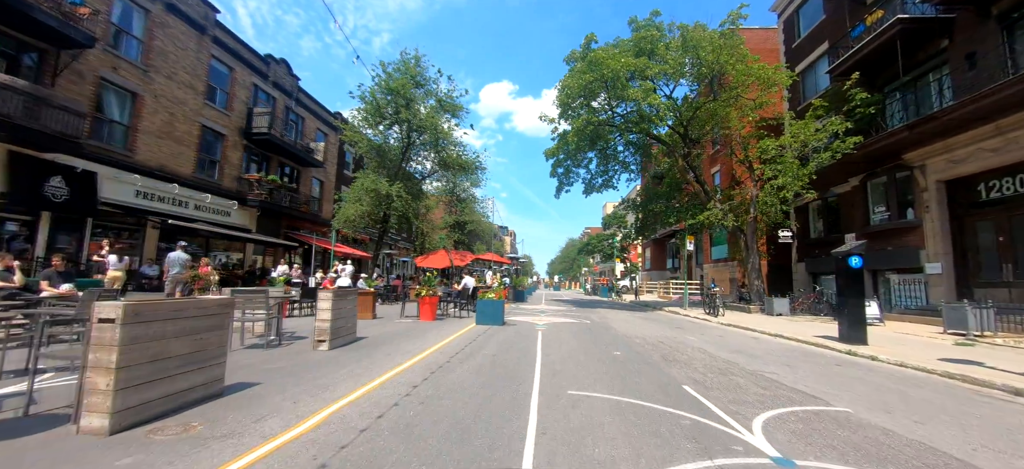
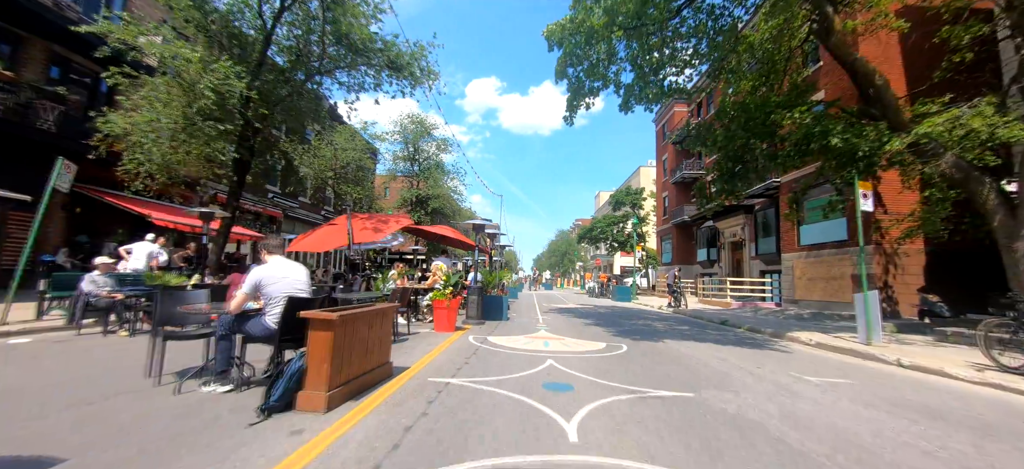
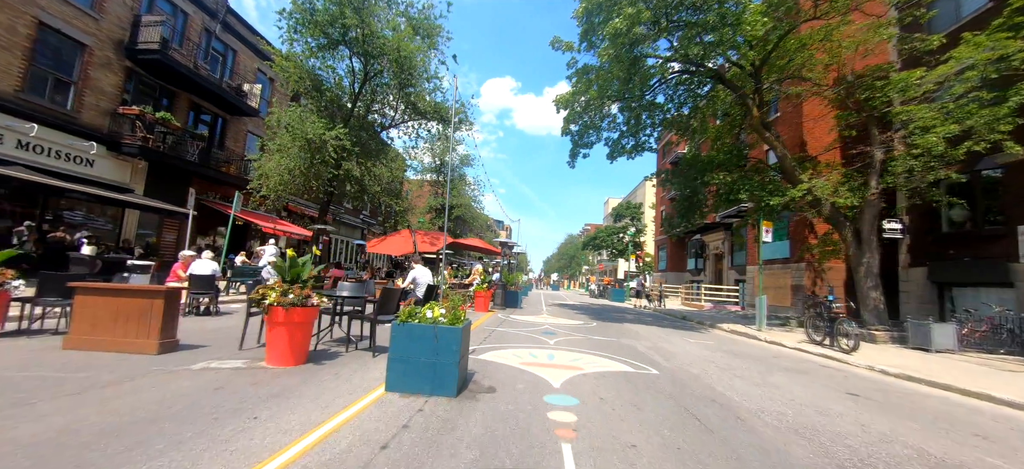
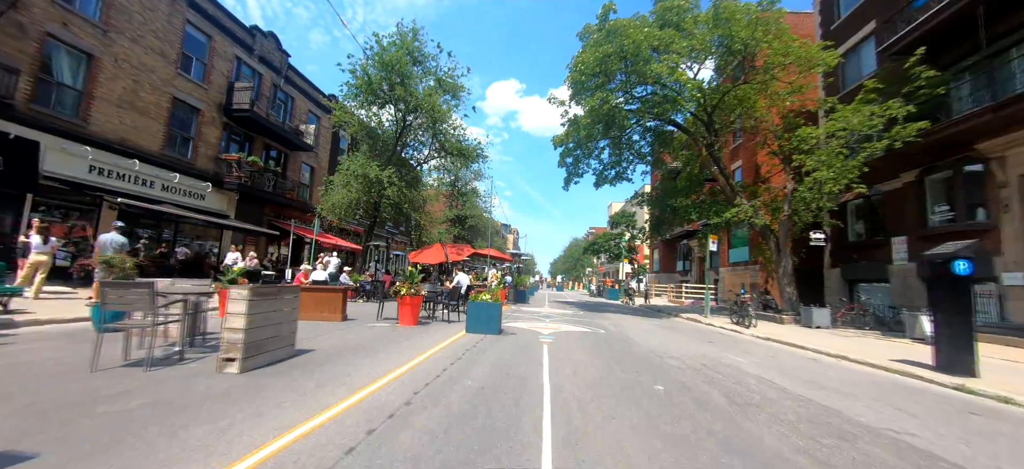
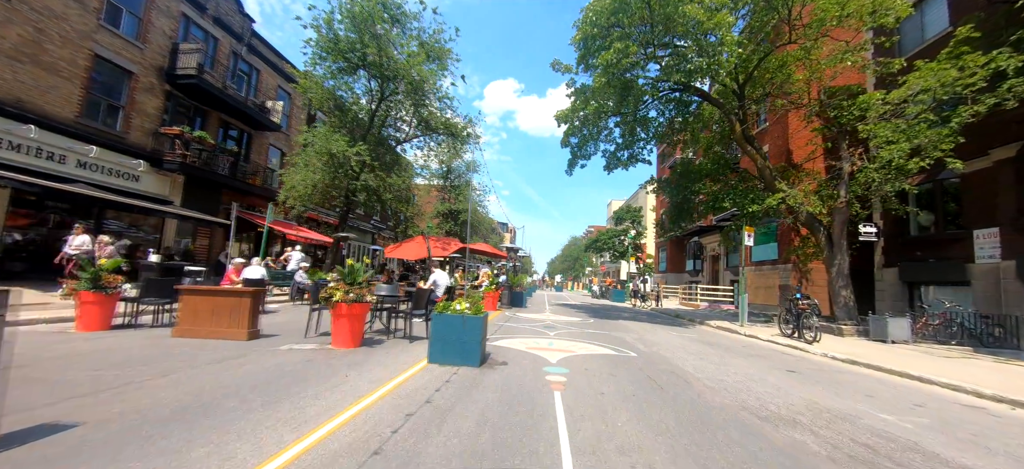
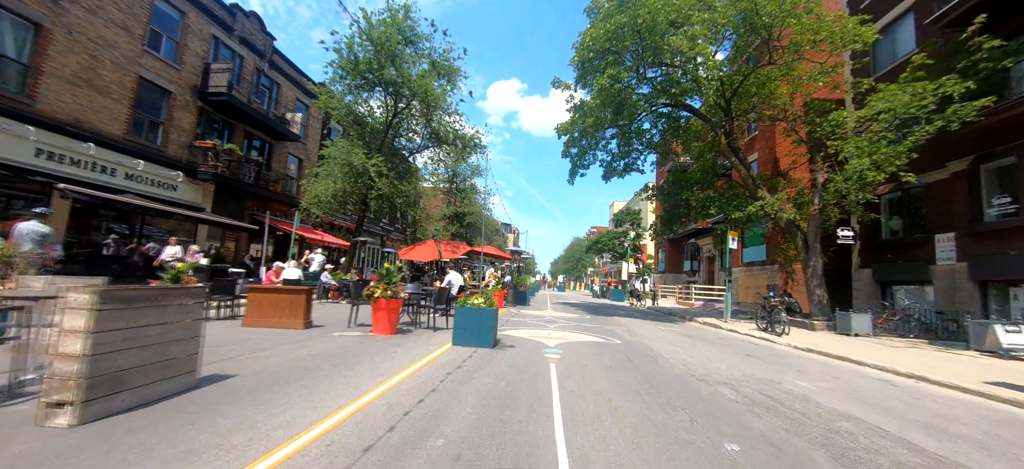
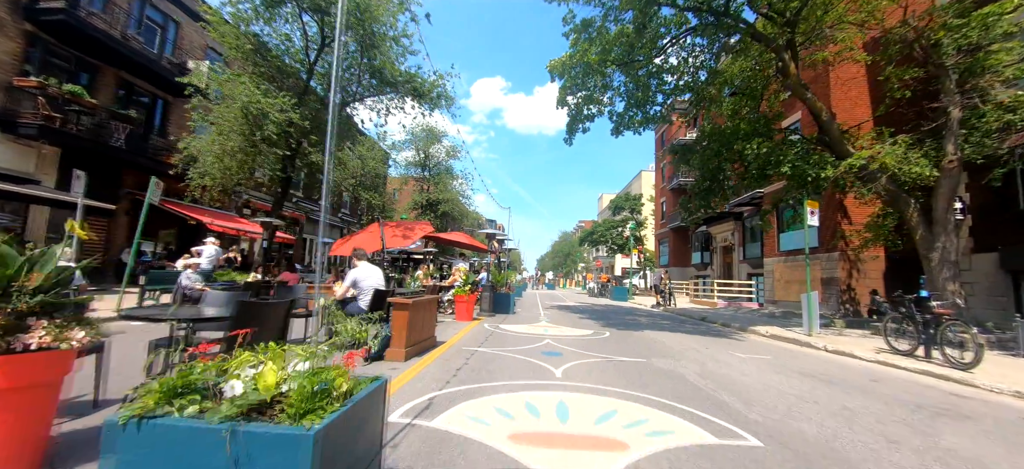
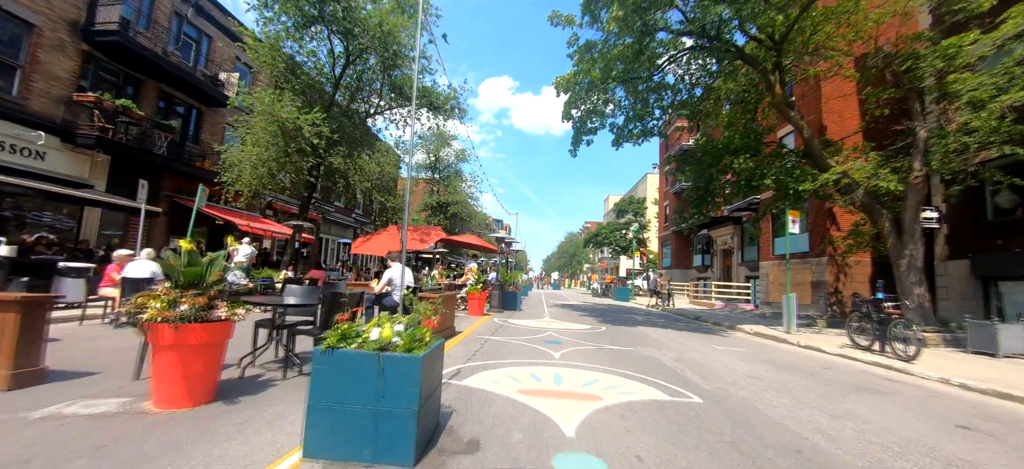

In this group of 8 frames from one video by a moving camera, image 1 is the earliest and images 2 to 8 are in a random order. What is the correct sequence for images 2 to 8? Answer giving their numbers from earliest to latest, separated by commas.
4, 6, 5, 3, 8, 7, 2
